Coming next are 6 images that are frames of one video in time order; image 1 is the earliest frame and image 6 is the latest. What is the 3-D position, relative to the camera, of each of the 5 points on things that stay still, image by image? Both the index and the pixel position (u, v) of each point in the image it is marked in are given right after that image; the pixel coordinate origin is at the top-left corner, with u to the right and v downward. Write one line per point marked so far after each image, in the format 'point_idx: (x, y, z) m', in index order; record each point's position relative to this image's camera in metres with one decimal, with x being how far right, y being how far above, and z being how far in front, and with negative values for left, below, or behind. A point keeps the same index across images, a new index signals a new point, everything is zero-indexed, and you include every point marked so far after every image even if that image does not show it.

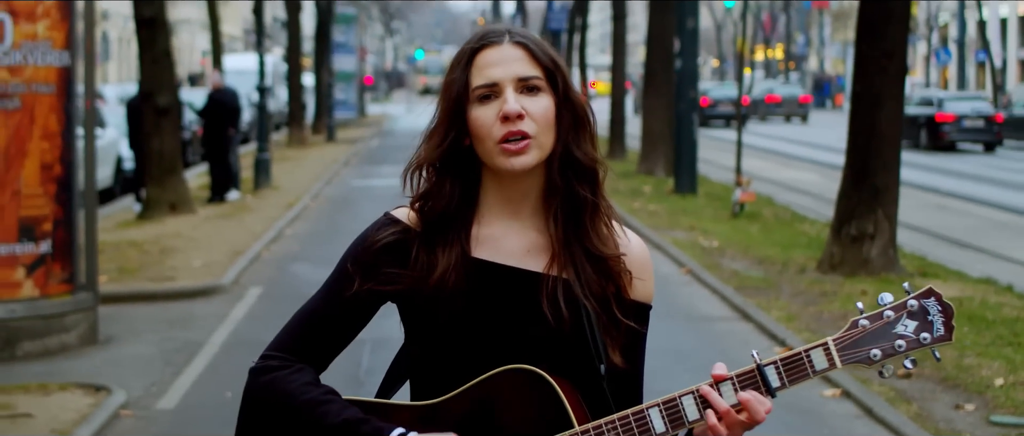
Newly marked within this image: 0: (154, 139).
0: (-2.5, +0.6, +15.7) m
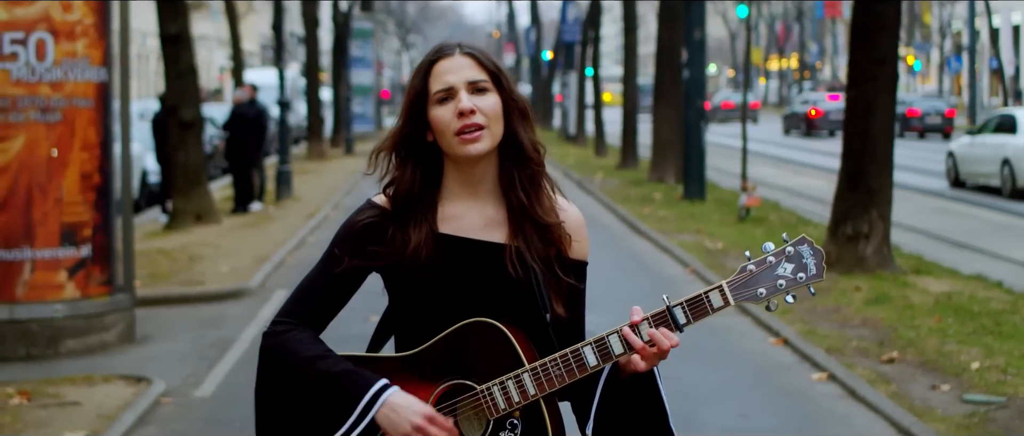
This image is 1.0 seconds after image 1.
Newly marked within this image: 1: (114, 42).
0: (-2.4, +0.5, +16.3) m
1: (-1.6, +0.7, +9.0) m
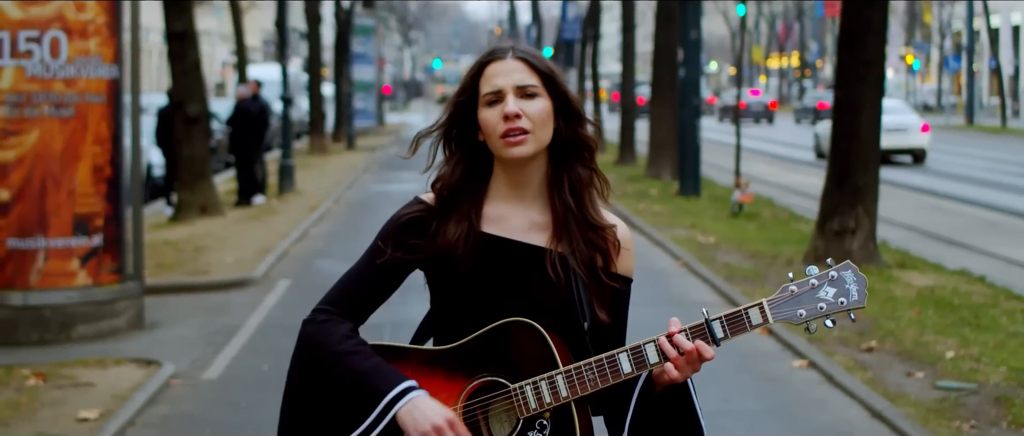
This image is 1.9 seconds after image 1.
0: (-2.4, +0.5, +16.6) m
1: (-1.6, +0.8, +9.4) m
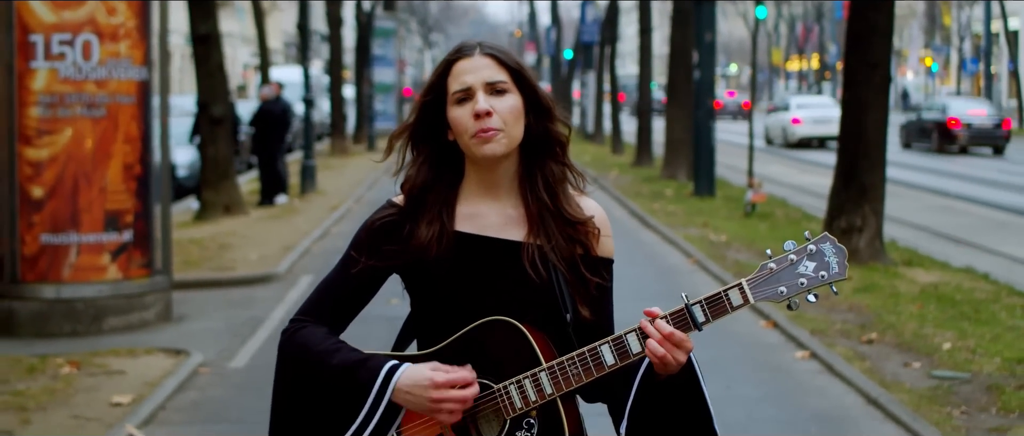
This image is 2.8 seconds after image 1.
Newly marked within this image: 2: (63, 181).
0: (-2.3, +0.5, +17.0) m
1: (-1.6, +0.8, +9.7) m
2: (-1.9, +0.2, +9.4) m
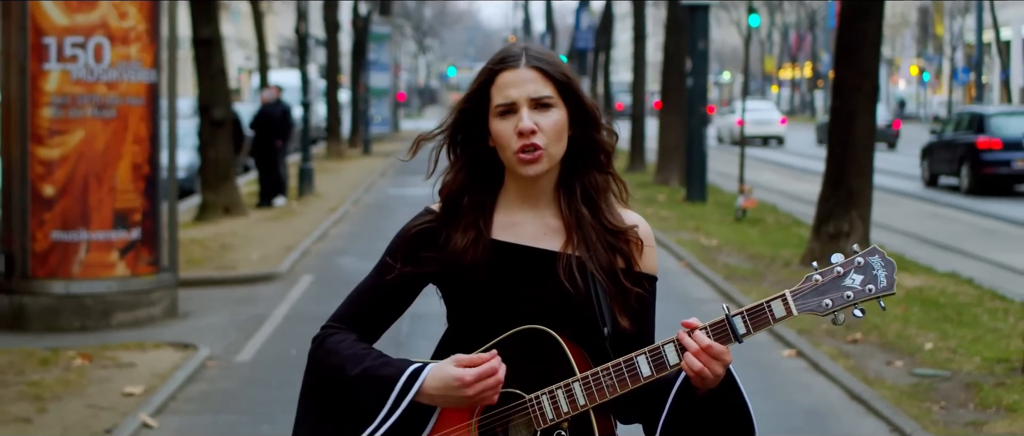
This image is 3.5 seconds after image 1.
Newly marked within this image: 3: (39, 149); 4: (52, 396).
0: (-2.3, +0.5, +17.3) m
1: (-1.6, +0.8, +10.0) m
2: (-1.9, +0.2, +9.7) m
3: (-2.1, +0.3, +9.7) m
4: (-1.5, -0.6, +7.3) m
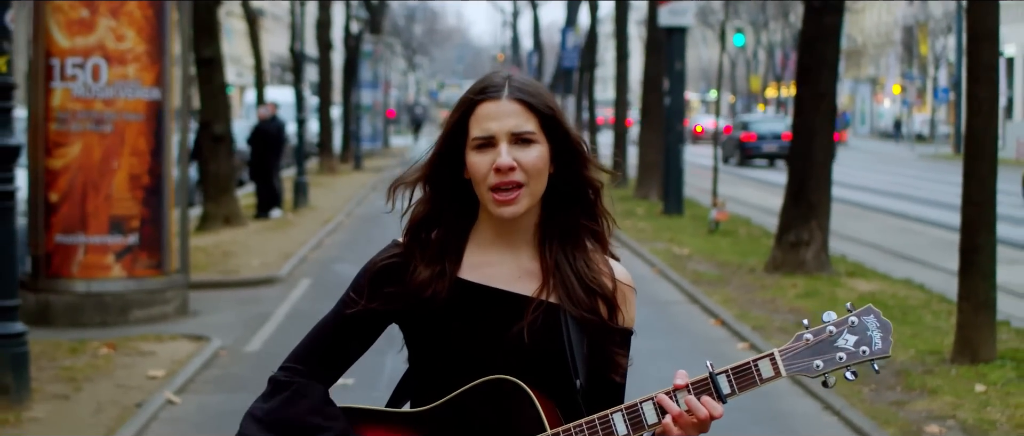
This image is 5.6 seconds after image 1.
0: (-2.5, +0.5, +18.2) m
1: (-1.7, +0.7, +11.0) m
2: (-2.0, +0.1, +10.6) m
3: (-2.1, +0.3, +10.6) m
4: (-1.6, -0.6, +8.2) m
